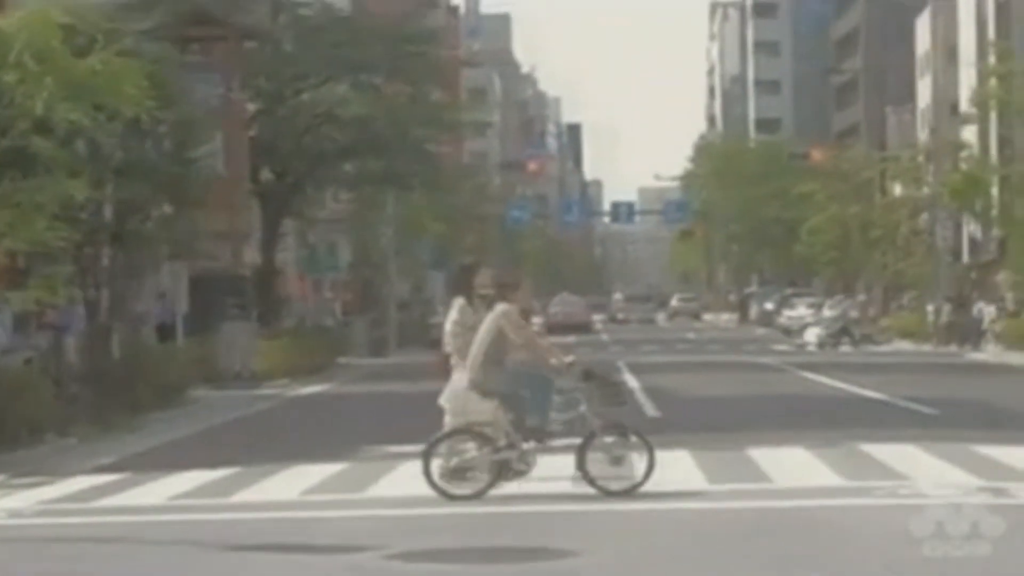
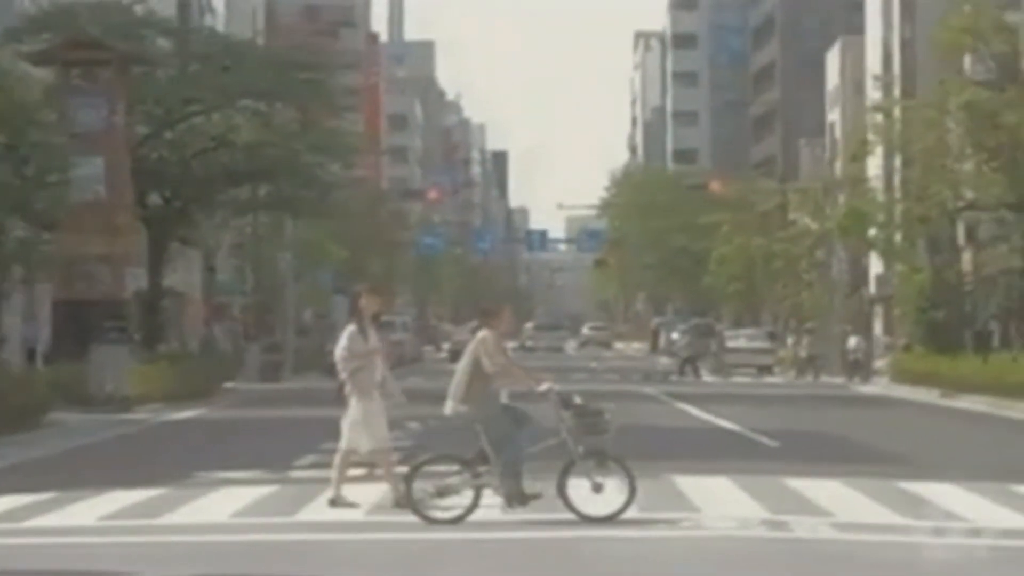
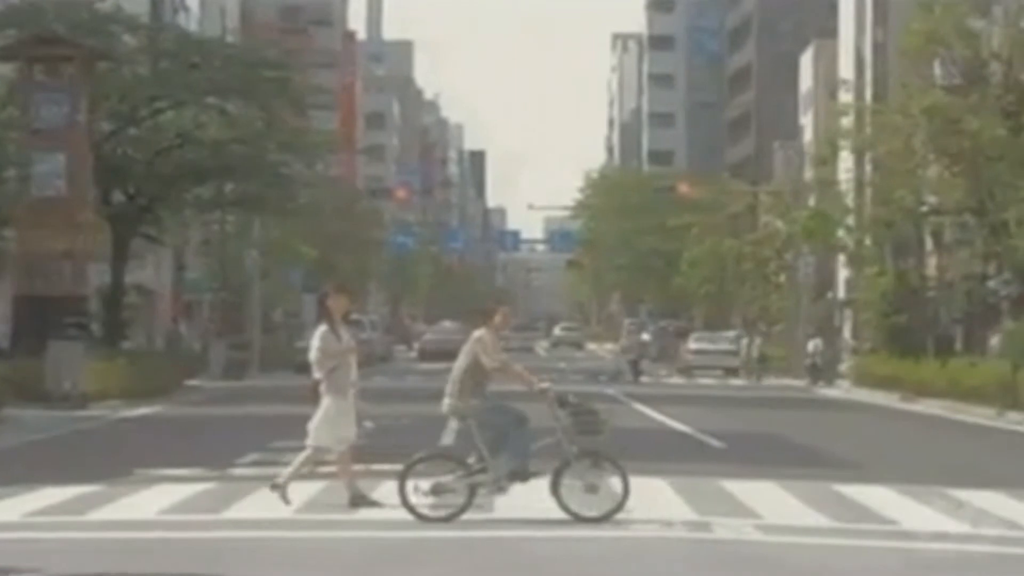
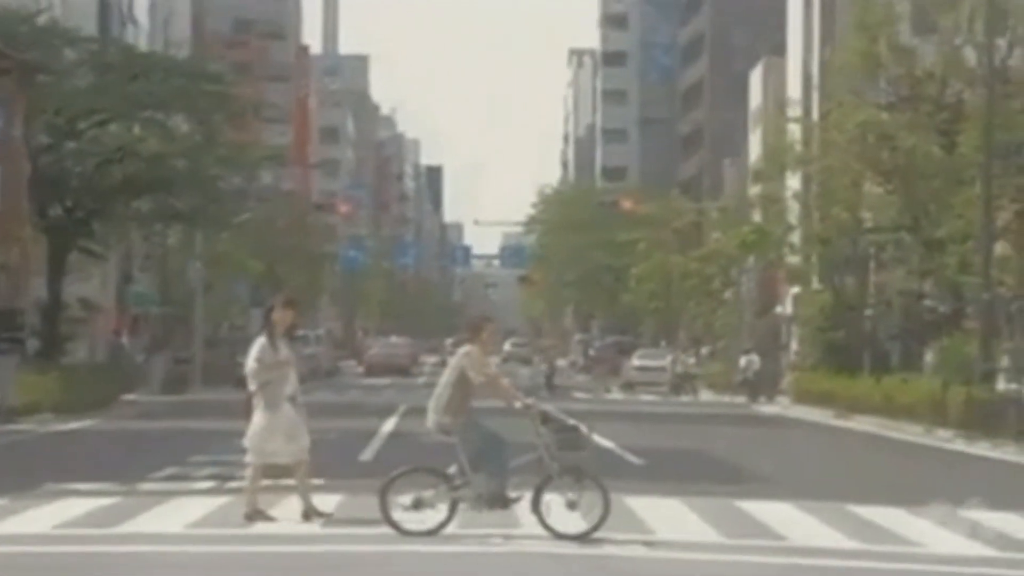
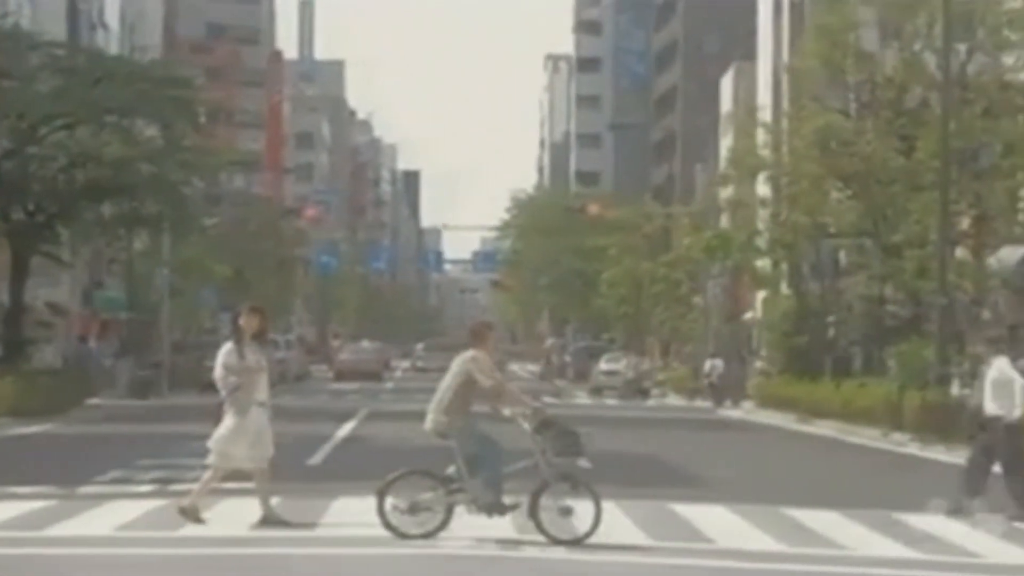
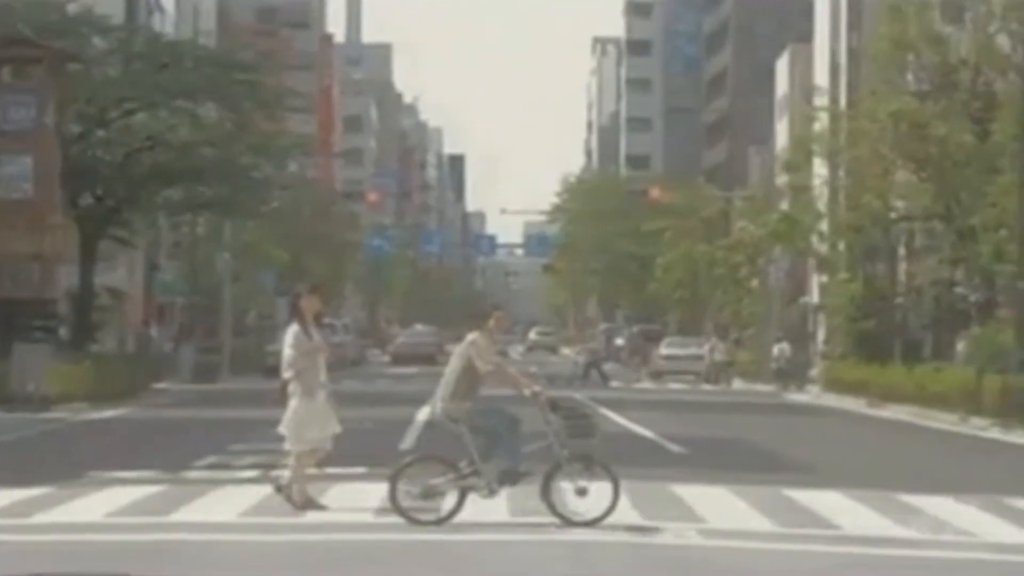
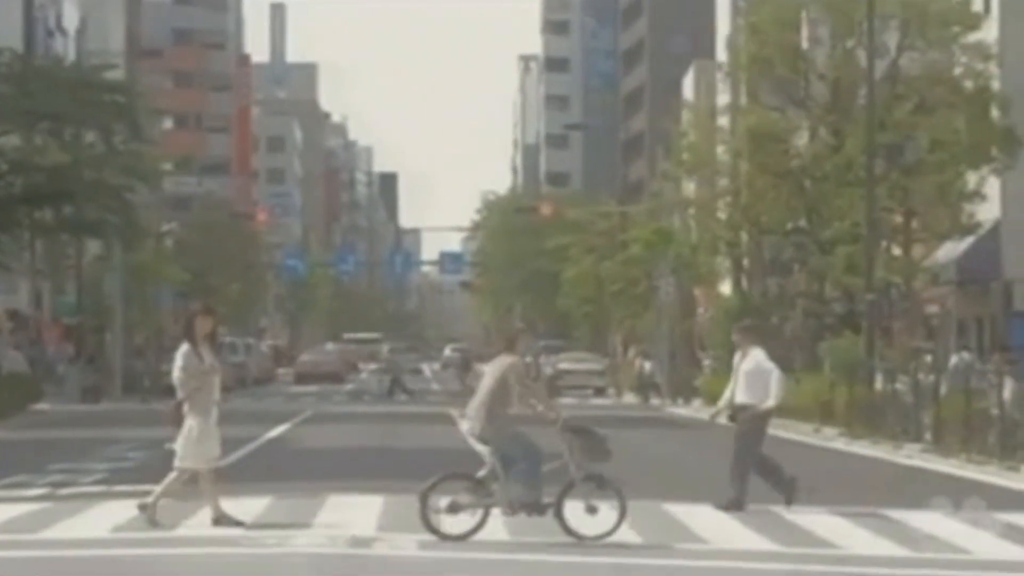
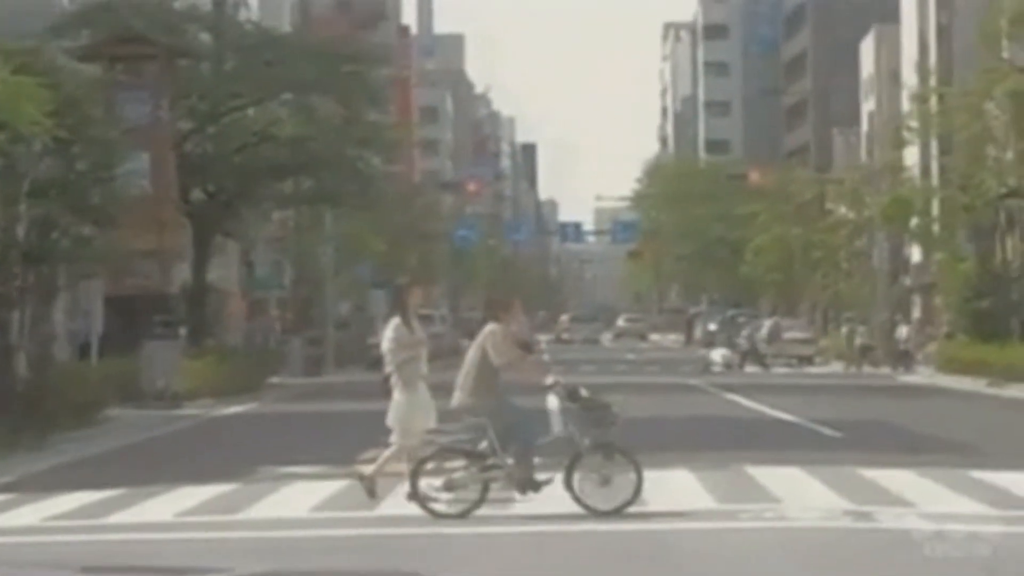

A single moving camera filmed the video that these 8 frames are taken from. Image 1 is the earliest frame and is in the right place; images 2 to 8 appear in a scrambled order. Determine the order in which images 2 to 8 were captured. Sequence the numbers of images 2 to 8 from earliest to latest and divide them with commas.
8, 2, 3, 6, 4, 5, 7
